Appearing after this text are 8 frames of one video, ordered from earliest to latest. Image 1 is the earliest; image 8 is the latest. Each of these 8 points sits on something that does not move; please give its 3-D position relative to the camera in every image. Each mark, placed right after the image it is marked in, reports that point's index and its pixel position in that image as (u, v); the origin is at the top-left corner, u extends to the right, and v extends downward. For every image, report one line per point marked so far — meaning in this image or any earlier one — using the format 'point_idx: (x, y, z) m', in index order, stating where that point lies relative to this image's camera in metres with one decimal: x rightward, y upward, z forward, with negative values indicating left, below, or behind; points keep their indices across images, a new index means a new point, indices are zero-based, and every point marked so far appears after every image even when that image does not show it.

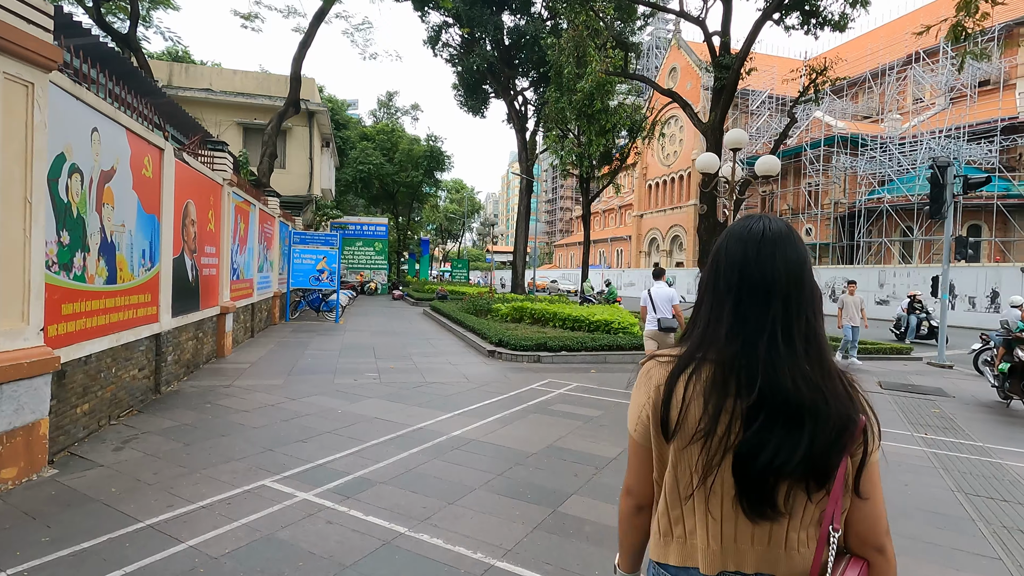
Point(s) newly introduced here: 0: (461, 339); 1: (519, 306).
0: (-1.1, -1.1, +11.7) m
1: (+0.2, -0.4, +12.6) m
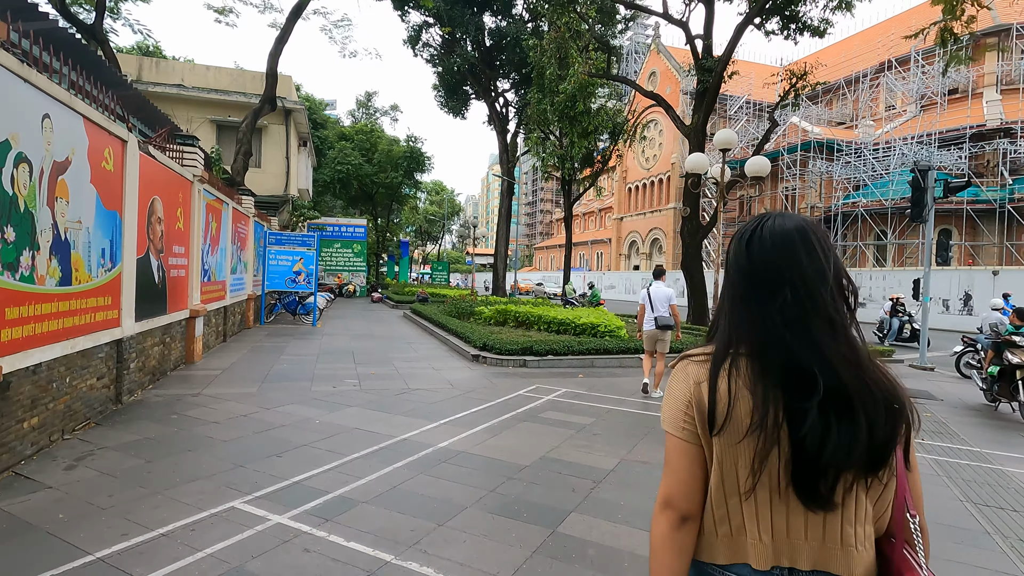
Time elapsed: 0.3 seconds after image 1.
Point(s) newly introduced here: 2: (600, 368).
0: (-1.4, -1.2, +11.4) m
1: (-0.2, -0.5, +12.4) m
2: (+1.5, -1.4, +9.1) m
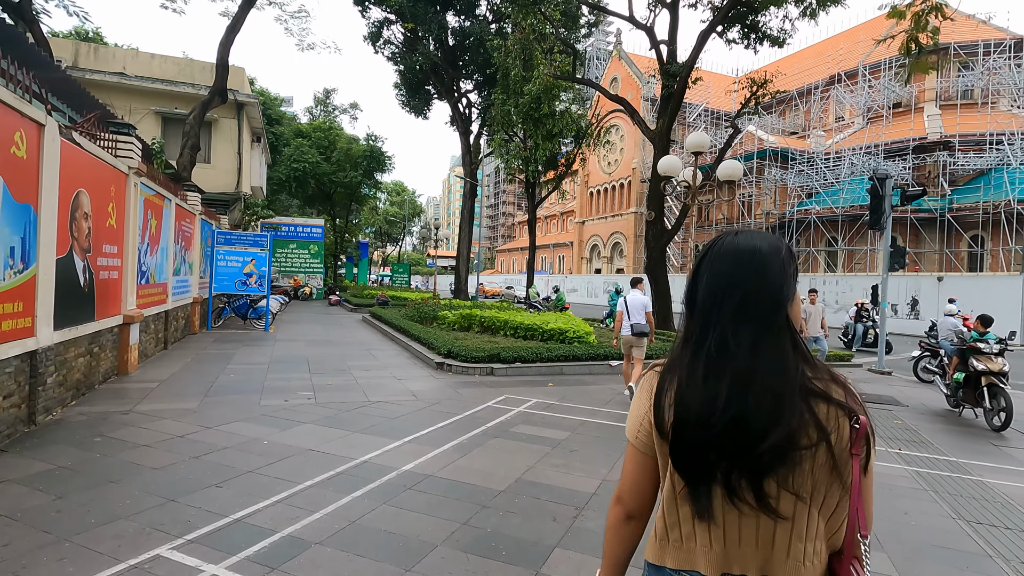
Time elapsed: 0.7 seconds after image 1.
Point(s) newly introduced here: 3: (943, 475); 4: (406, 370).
0: (-2.1, -1.2, +10.9) m
1: (-1.0, -0.5, +12.0) m
2: (+0.9, -1.4, +8.9) m
3: (+3.8, -1.7, +4.8) m
4: (-1.7, -1.3, +8.5) m
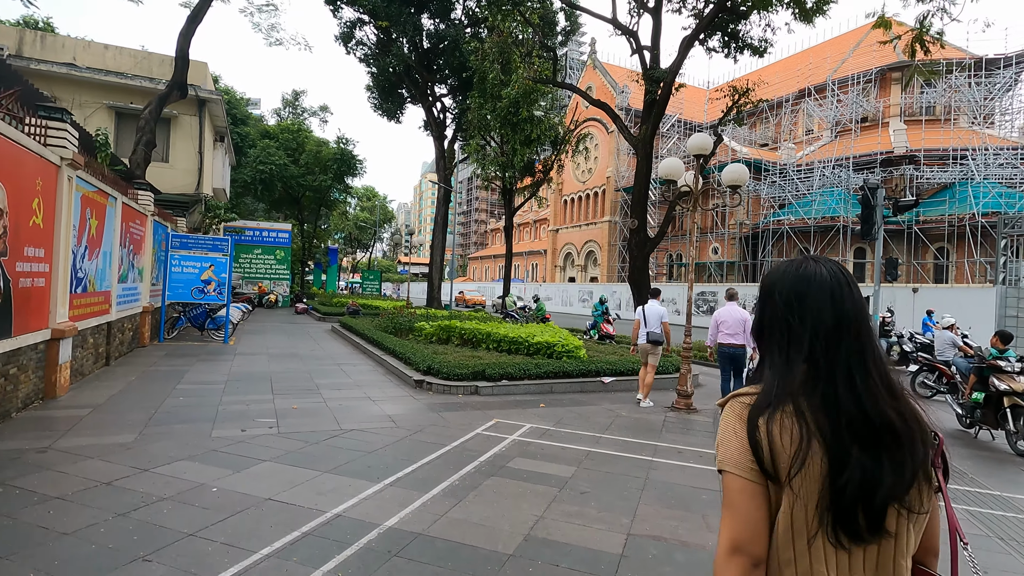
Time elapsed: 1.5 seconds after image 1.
0: (-2.4, -1.4, +10.0) m
1: (-1.3, -0.7, +11.2) m
2: (+0.7, -1.6, +8.2) m
3: (+3.8, -1.8, +4.3) m
4: (-1.9, -1.5, +7.7) m
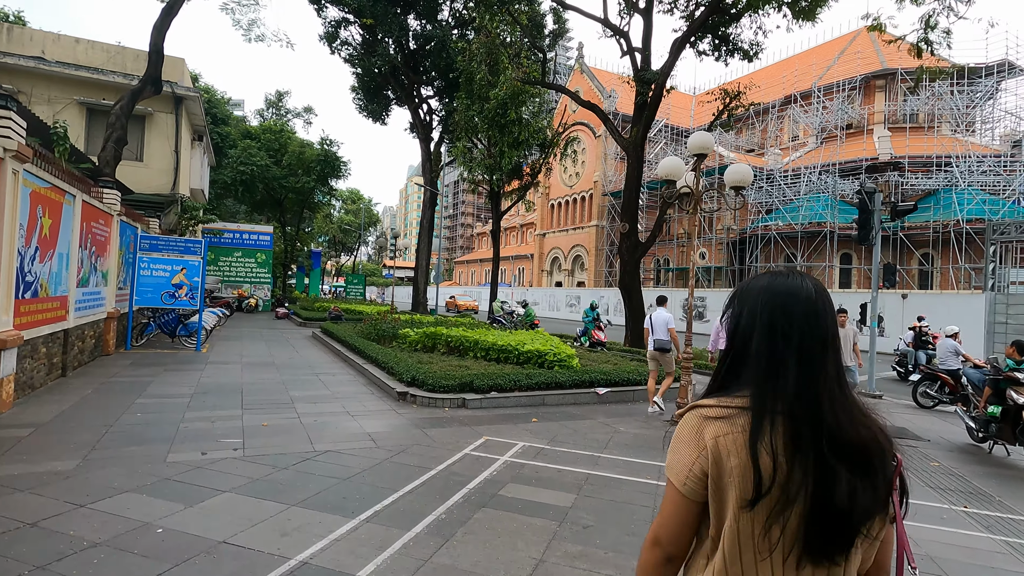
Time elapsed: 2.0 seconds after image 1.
0: (-2.6, -1.5, +9.5) m
1: (-1.6, -0.8, +10.7) m
2: (+0.6, -1.7, +7.7) m
3: (+3.8, -1.9, +3.9) m
4: (-2.0, -1.5, +7.2) m
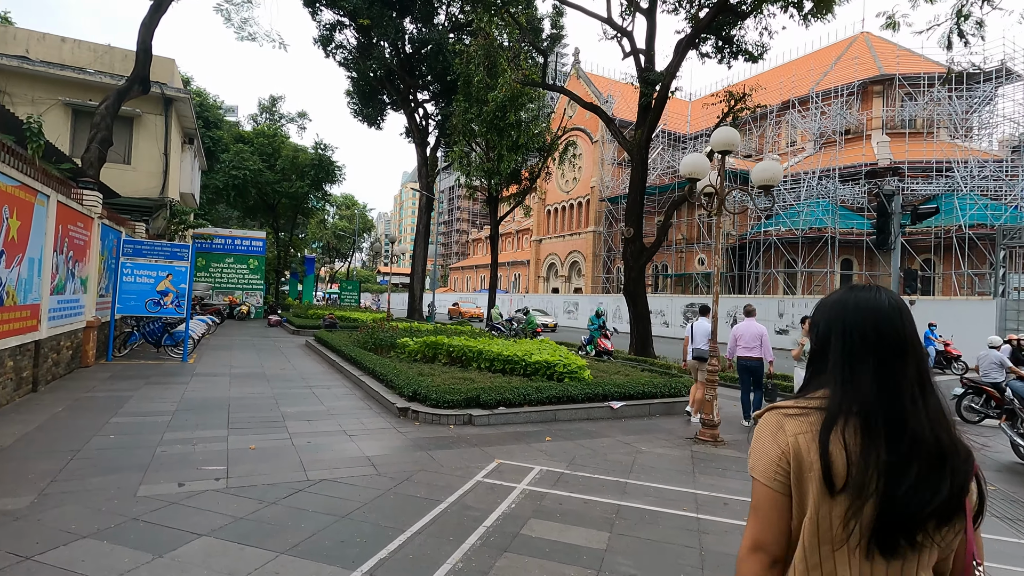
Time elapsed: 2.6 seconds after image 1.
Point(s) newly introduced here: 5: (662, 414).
0: (-2.5, -1.6, +8.9) m
1: (-1.5, -1.0, +10.1) m
2: (+0.7, -1.8, +7.2) m
3: (+4.0, -1.9, +3.4) m
4: (-1.9, -1.6, +6.6) m
5: (+2.3, -1.9, +8.1) m
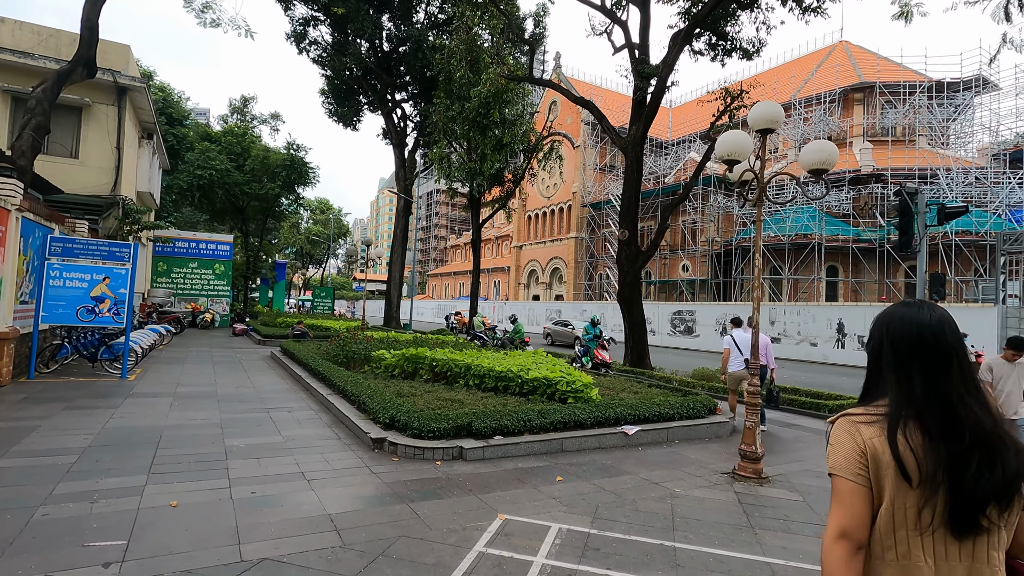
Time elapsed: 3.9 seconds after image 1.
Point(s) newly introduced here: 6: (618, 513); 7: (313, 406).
0: (-2.6, -1.7, +7.6) m
1: (-1.6, -1.1, +8.8) m
2: (+0.7, -1.9, +6.0) m
3: (+4.1, -1.9, +2.3) m
4: (-1.9, -1.7, +5.3) m
5: (+2.2, -2.0, +7.0) m
6: (+0.8, -1.8, +4.3) m
7: (-3.0, -1.7, +8.0) m
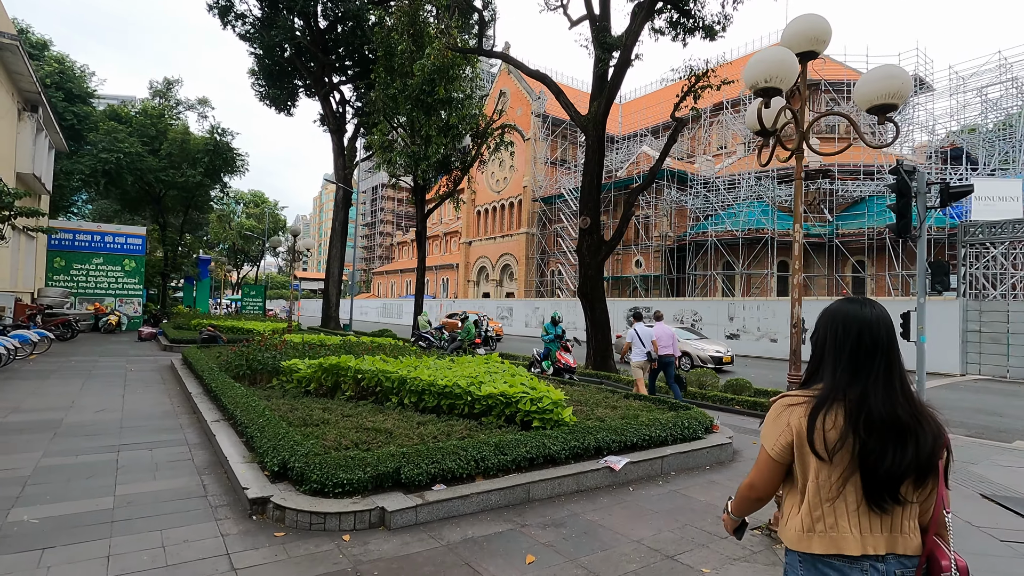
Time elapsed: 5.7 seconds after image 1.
0: (-3.2, -1.6, +5.6) m
1: (-2.3, -1.0, +6.9) m
2: (+0.3, -1.7, +4.3) m
3: (+4.0, -1.8, +1.0) m
4: (-2.2, -1.6, +3.4) m
5: (+1.7, -1.9, +5.4) m
6: (+0.6, -1.7, +2.6) m
7: (-3.6, -1.7, +5.9) m
